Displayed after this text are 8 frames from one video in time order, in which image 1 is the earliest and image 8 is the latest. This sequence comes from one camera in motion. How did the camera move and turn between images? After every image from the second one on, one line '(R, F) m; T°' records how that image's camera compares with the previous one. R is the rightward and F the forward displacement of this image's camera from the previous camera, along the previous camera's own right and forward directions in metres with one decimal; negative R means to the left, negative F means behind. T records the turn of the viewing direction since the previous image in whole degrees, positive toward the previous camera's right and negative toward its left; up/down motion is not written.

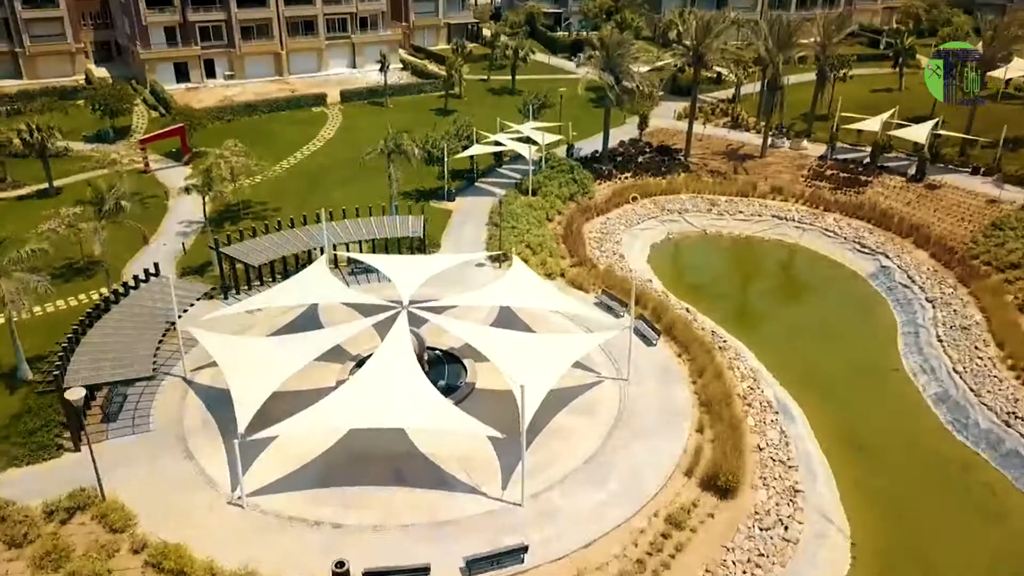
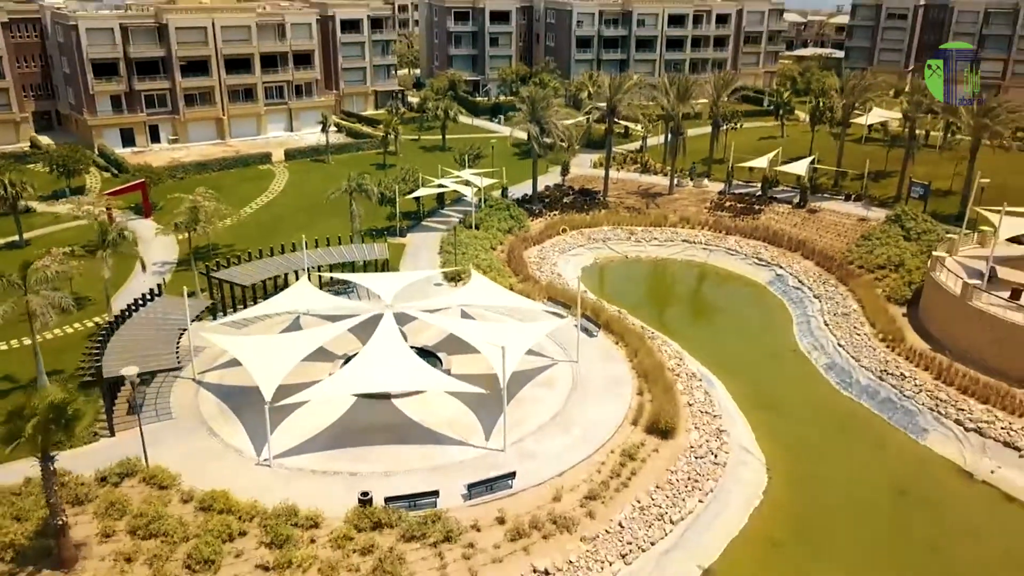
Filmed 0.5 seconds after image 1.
(-2.1, -4.9) m; +6°
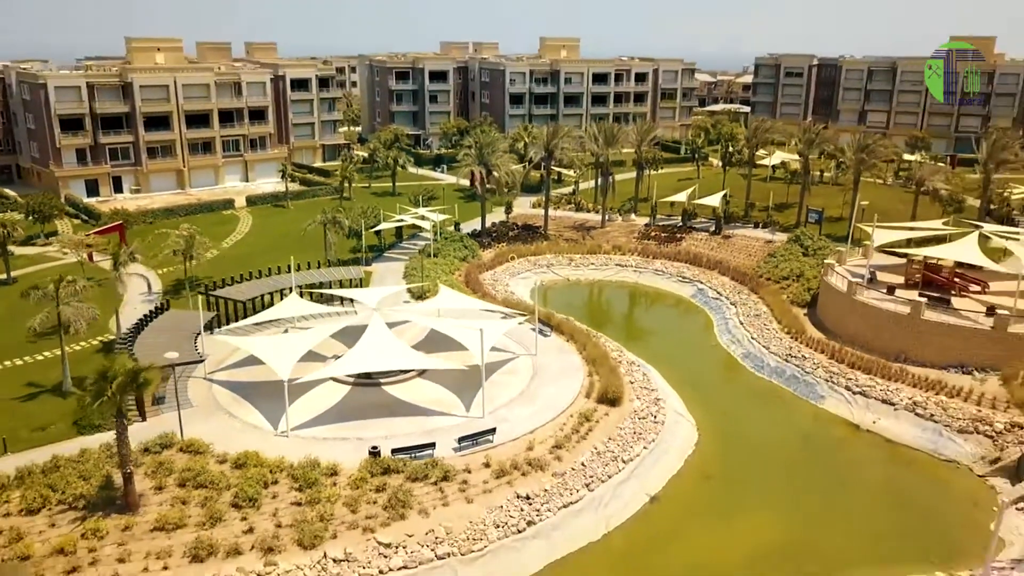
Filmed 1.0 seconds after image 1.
(-1.7, -5.6) m; +5°
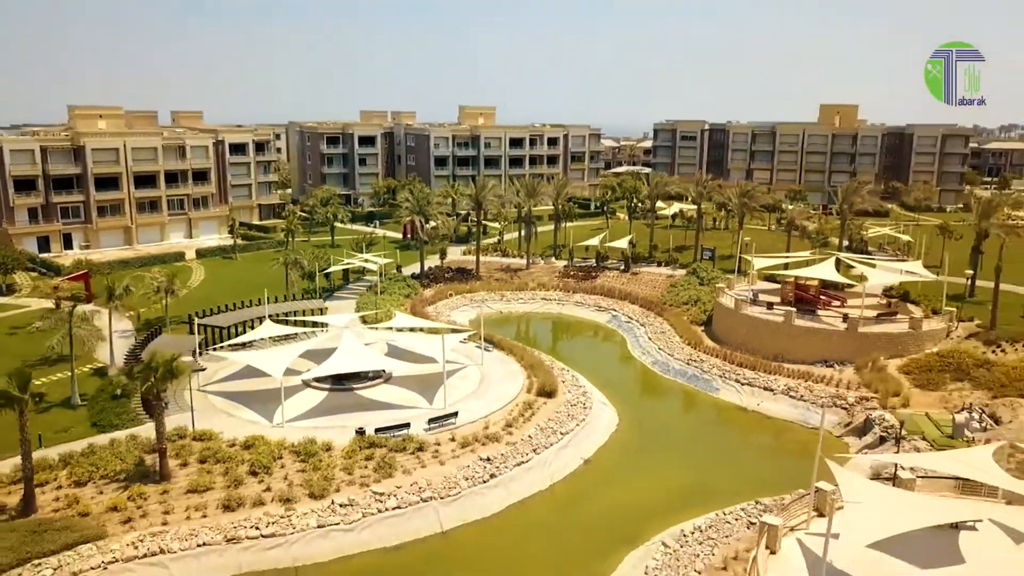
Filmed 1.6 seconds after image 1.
(-1.9, -7.1) m; +6°
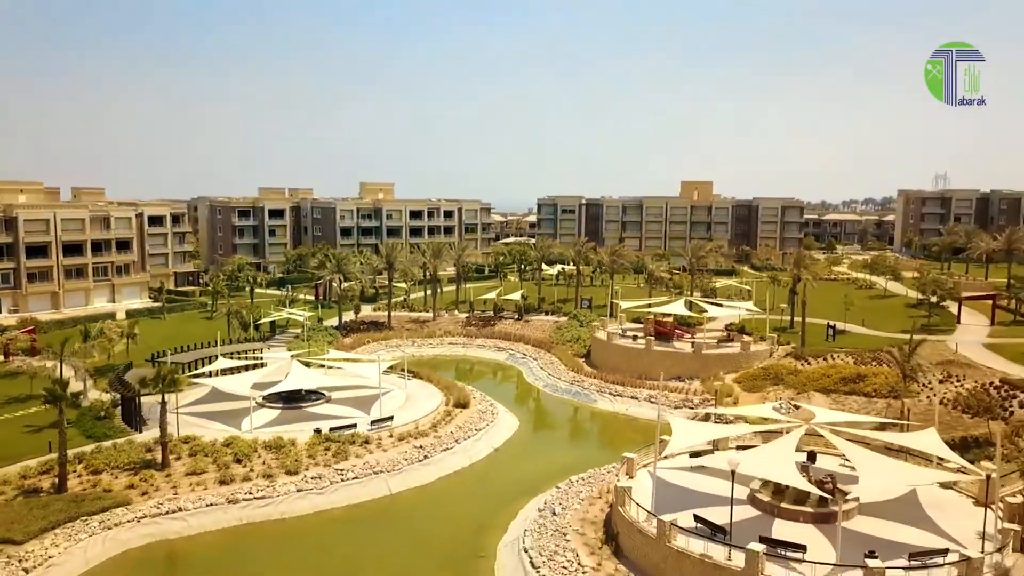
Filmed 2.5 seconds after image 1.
(-2.0, -10.4) m; +8°
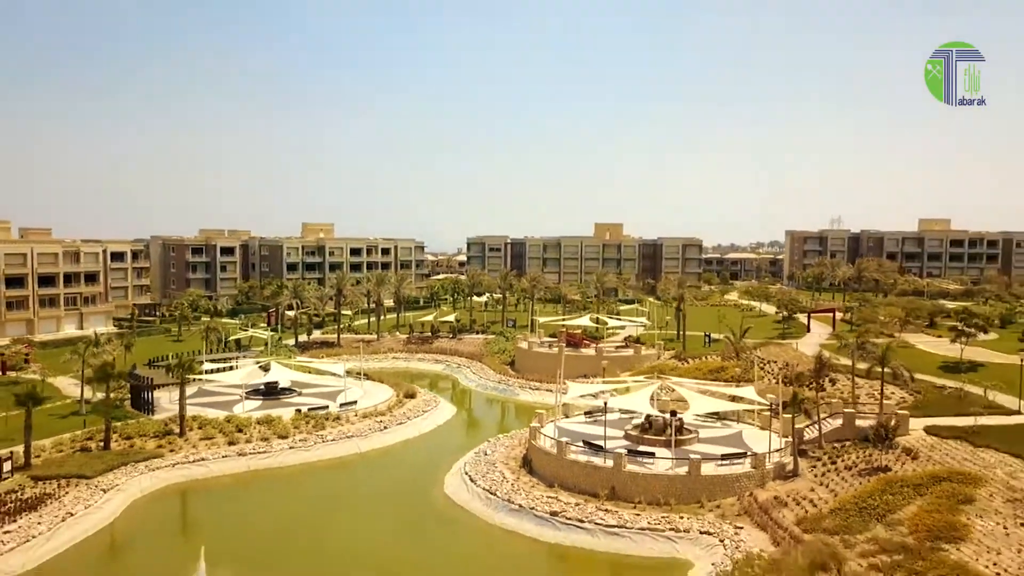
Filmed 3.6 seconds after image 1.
(-0.9, -13.0) m; +5°
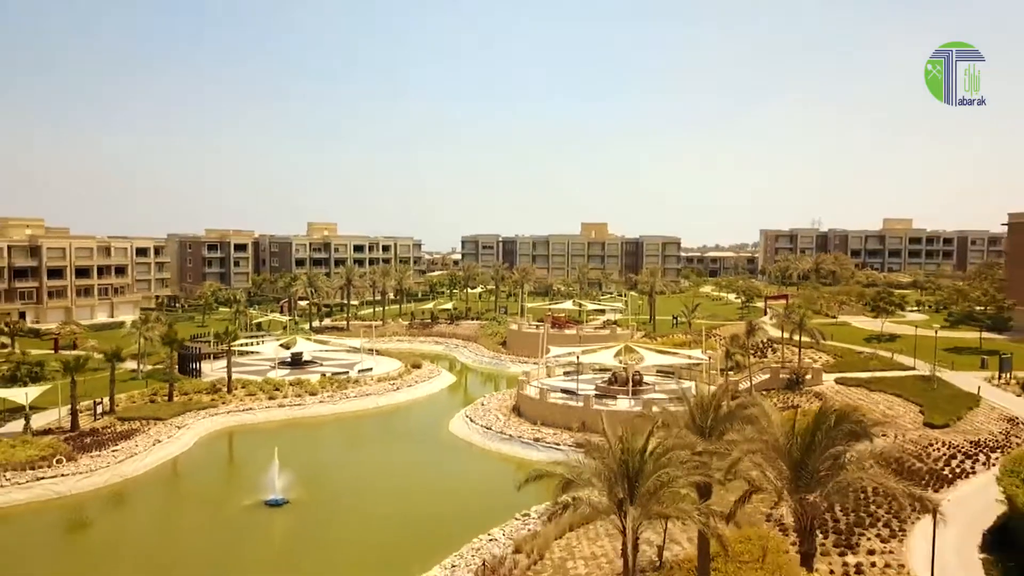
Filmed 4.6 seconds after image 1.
(0.0, -10.4) m; +1°
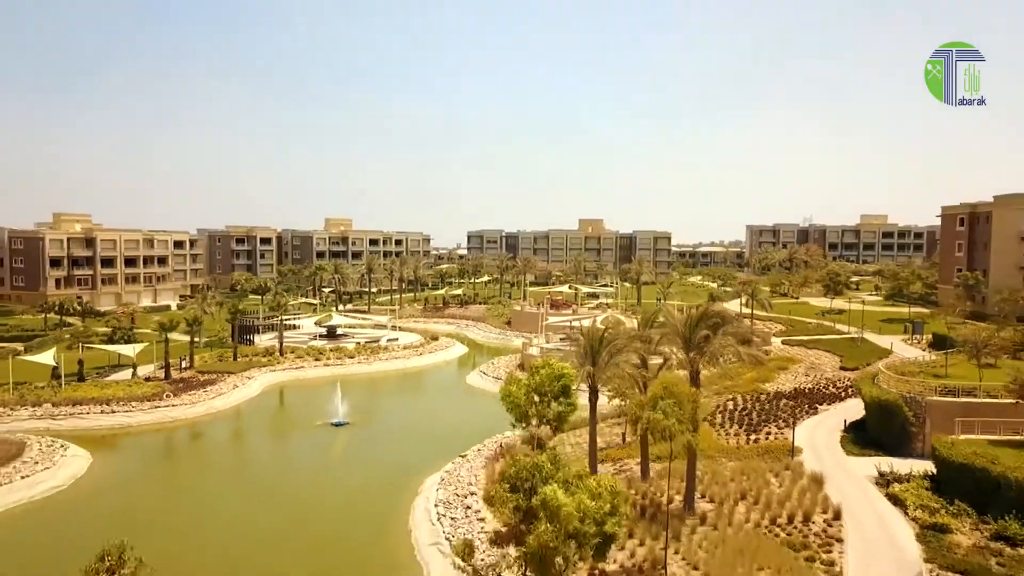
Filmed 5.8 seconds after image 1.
(-0.4, -12.0) m; 0°
